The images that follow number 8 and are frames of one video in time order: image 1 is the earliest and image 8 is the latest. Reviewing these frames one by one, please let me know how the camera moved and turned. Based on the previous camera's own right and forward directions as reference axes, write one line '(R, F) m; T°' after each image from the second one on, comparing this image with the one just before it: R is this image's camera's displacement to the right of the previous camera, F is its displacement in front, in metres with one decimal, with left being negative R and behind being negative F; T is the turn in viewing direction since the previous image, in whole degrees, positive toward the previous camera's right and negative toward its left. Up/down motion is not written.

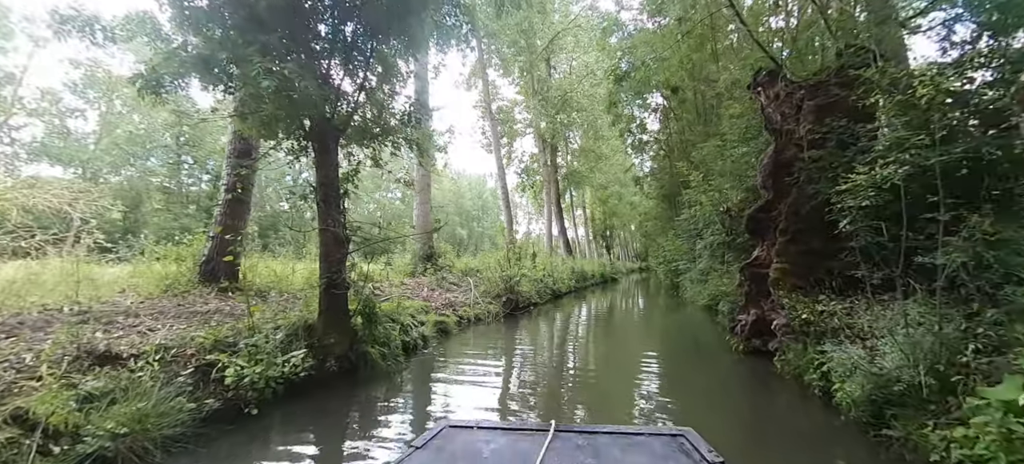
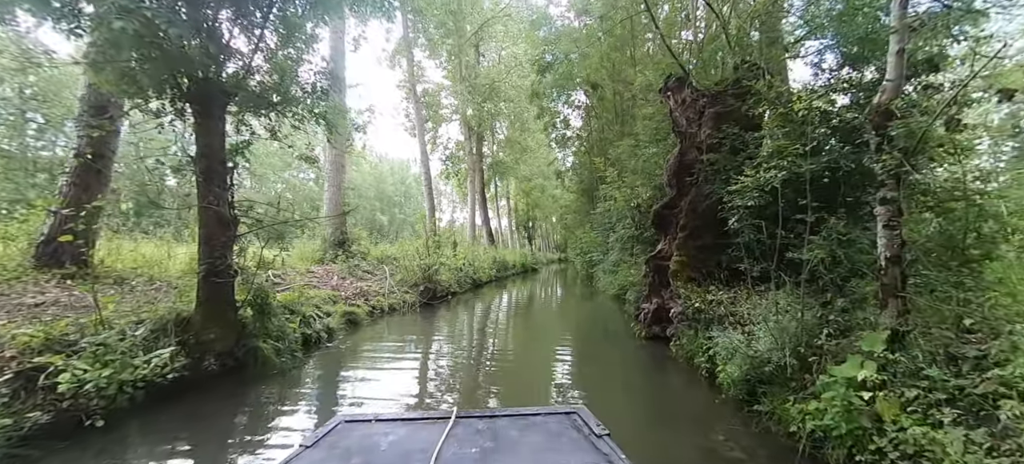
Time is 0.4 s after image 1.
(+0.1, +0.1) m; +11°
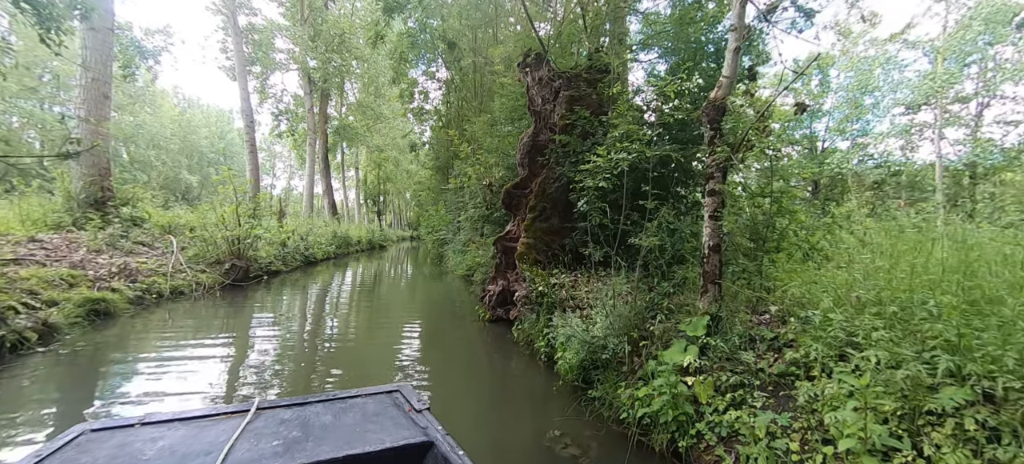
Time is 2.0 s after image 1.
(+0.2, +0.7) m; +20°
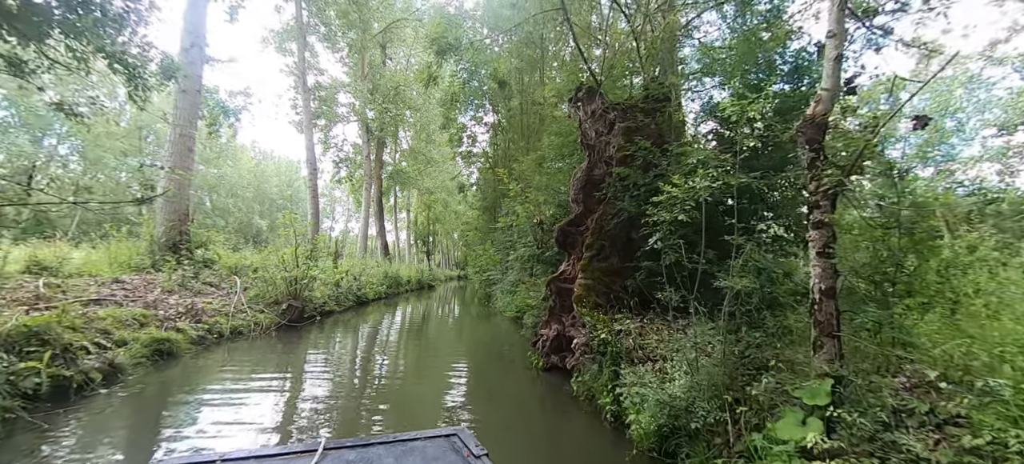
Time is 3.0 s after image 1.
(-0.1, +0.4) m; -6°
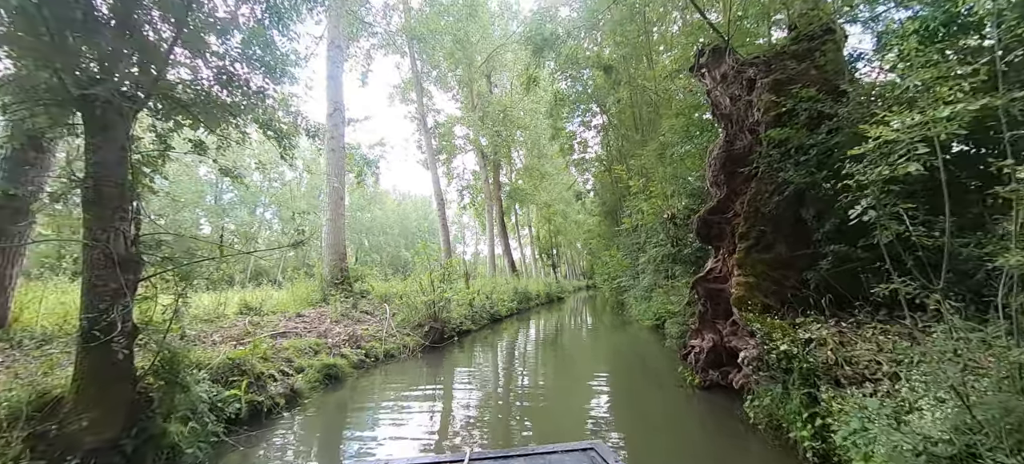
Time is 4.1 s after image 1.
(-0.1, +0.6) m; -17°
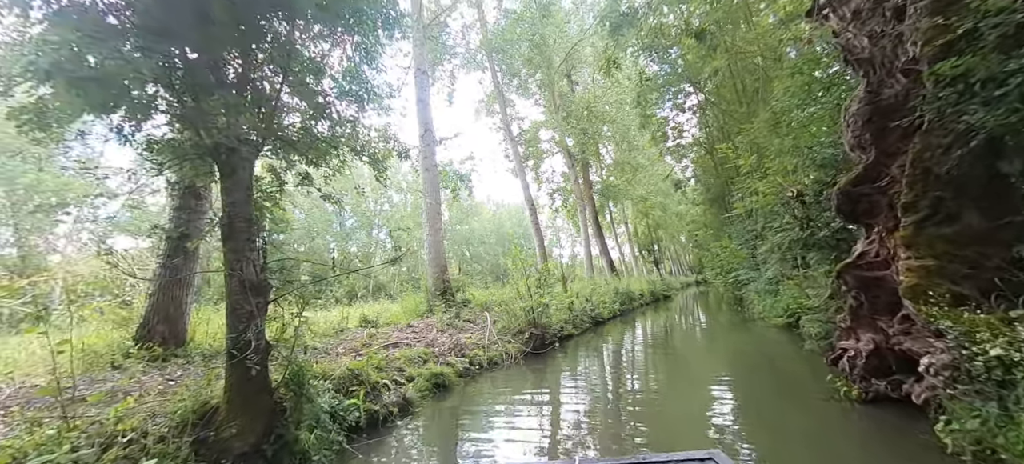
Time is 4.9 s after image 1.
(0.0, +0.3) m; -13°
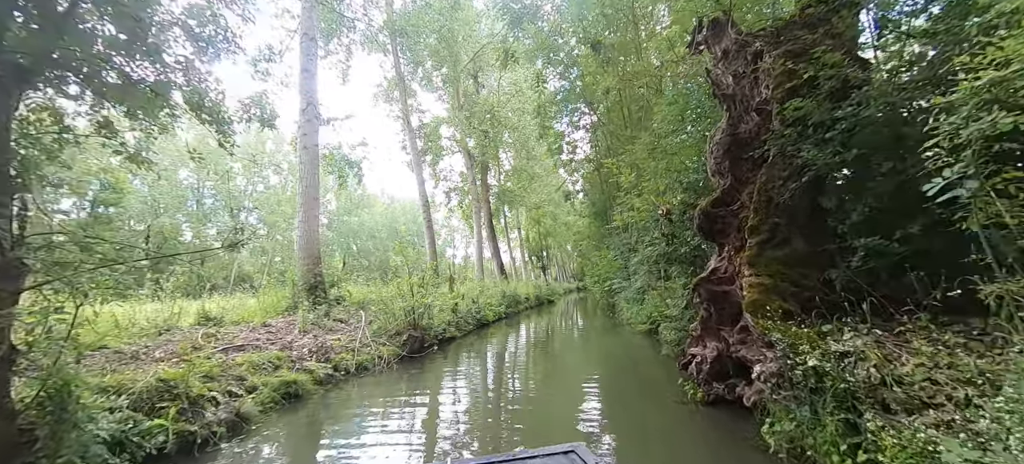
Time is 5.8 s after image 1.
(+0.2, +0.4) m; +15°
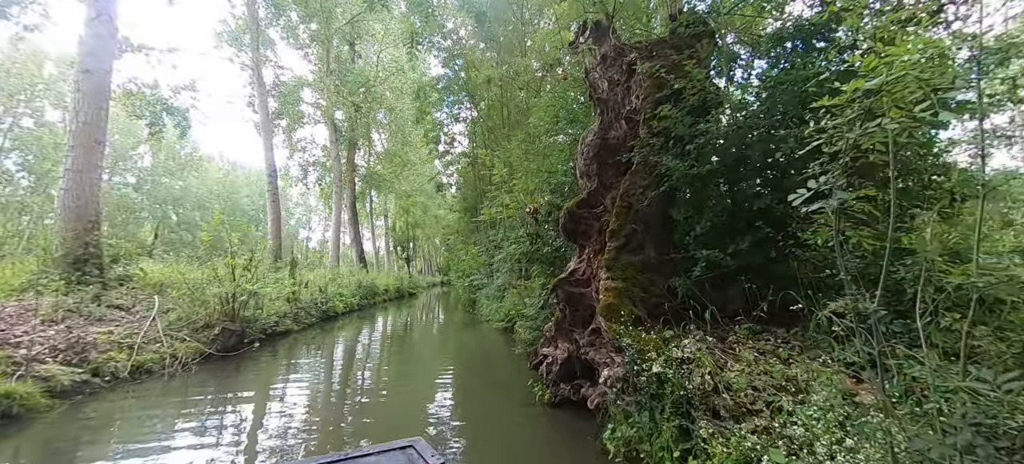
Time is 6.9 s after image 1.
(+0.2, +0.6) m; +18°
